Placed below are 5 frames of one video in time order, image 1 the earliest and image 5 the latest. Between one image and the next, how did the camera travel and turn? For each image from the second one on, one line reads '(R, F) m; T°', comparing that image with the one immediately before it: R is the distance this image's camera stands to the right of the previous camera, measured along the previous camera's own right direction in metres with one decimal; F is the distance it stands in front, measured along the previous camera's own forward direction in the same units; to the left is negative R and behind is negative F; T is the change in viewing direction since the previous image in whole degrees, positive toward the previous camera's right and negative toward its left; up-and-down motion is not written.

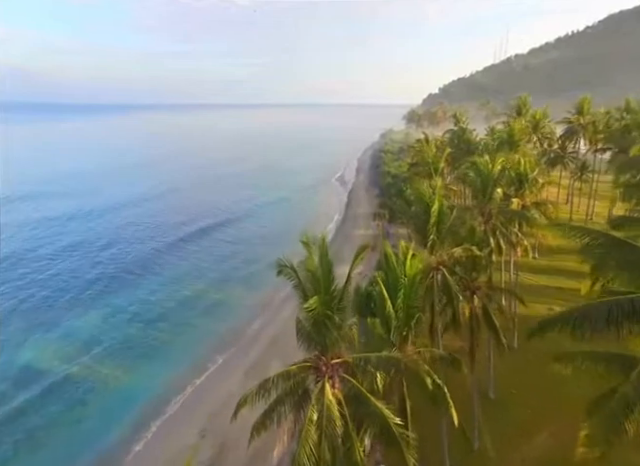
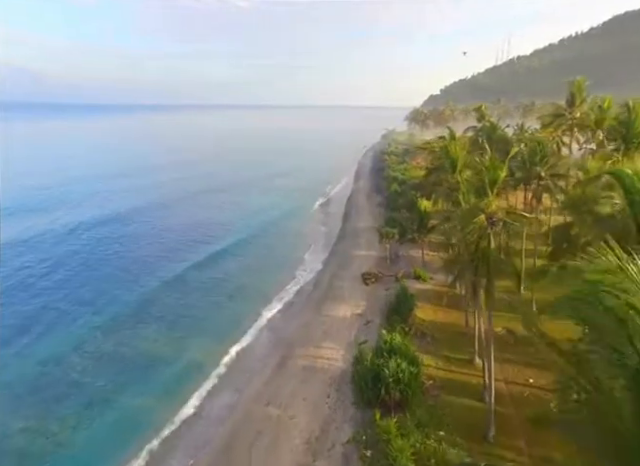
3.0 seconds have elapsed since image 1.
(+0.8, +10.4) m; 0°
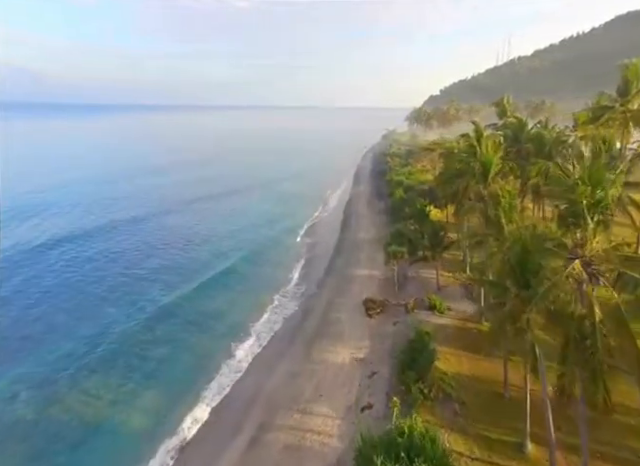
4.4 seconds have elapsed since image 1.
(+0.5, +6.5) m; 0°
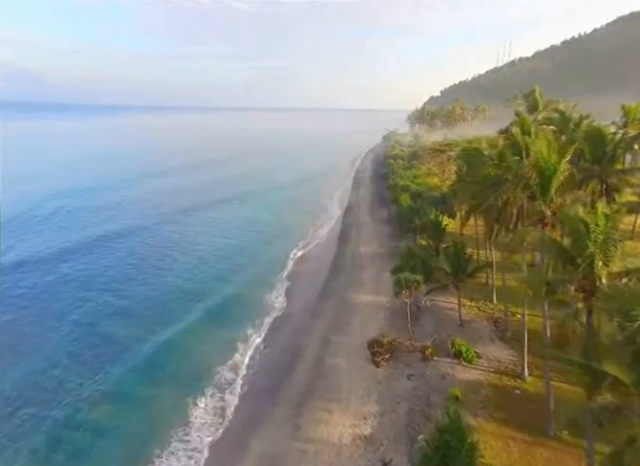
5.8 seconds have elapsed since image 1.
(+0.4, +6.4) m; 0°
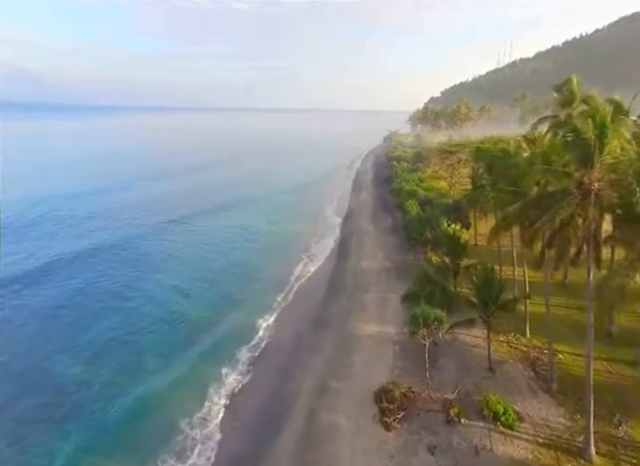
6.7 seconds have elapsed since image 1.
(+0.2, +5.0) m; 0°
